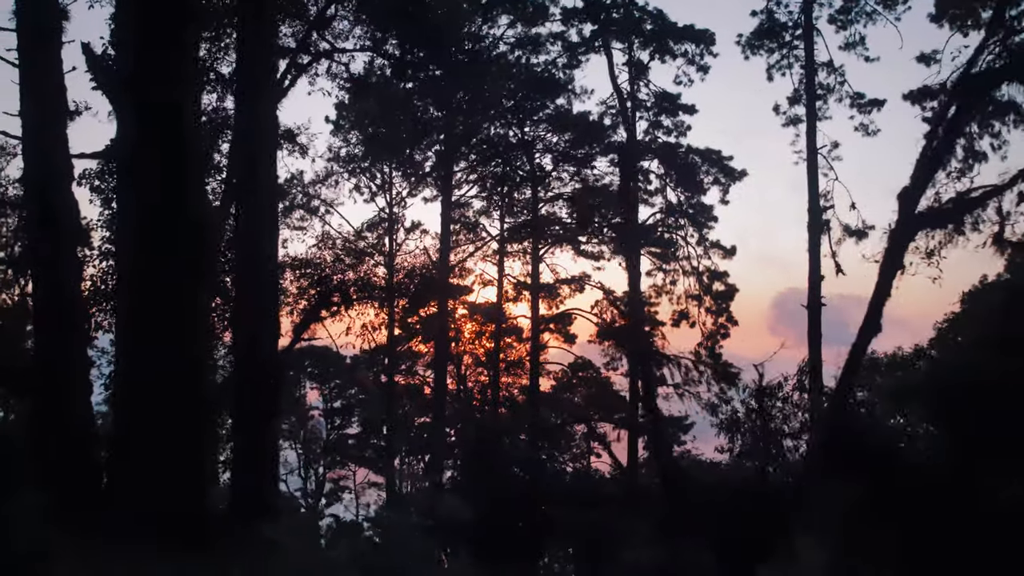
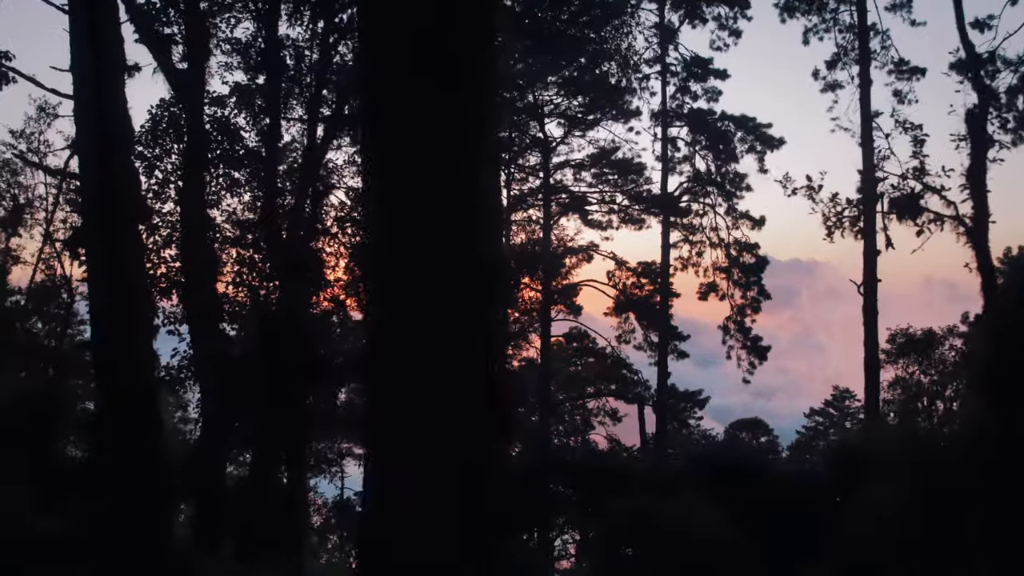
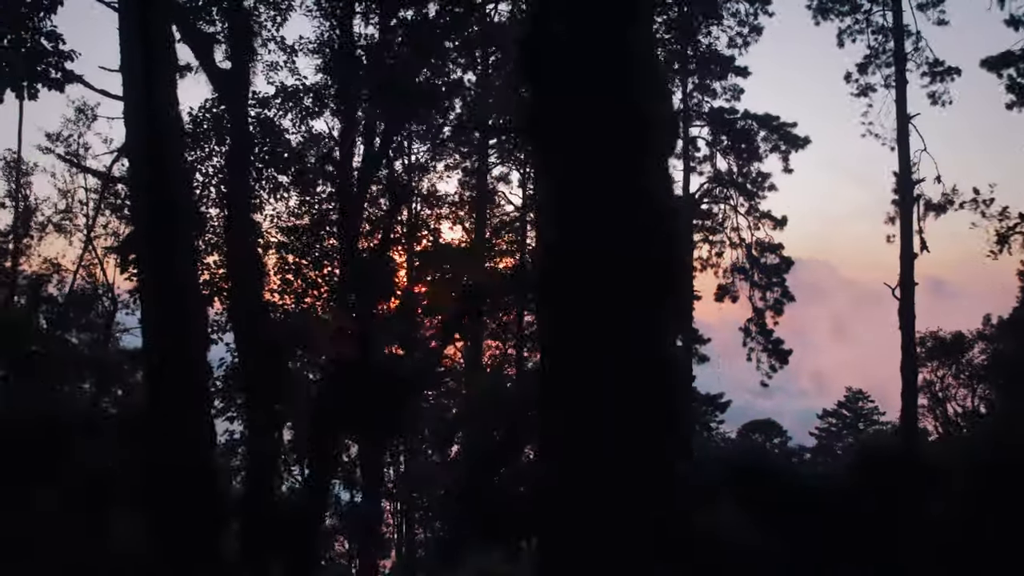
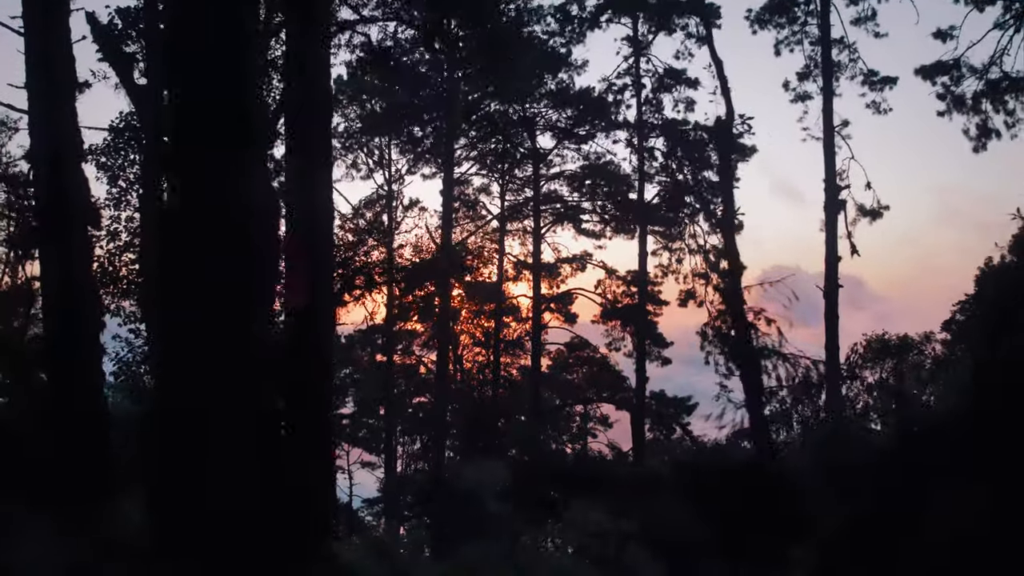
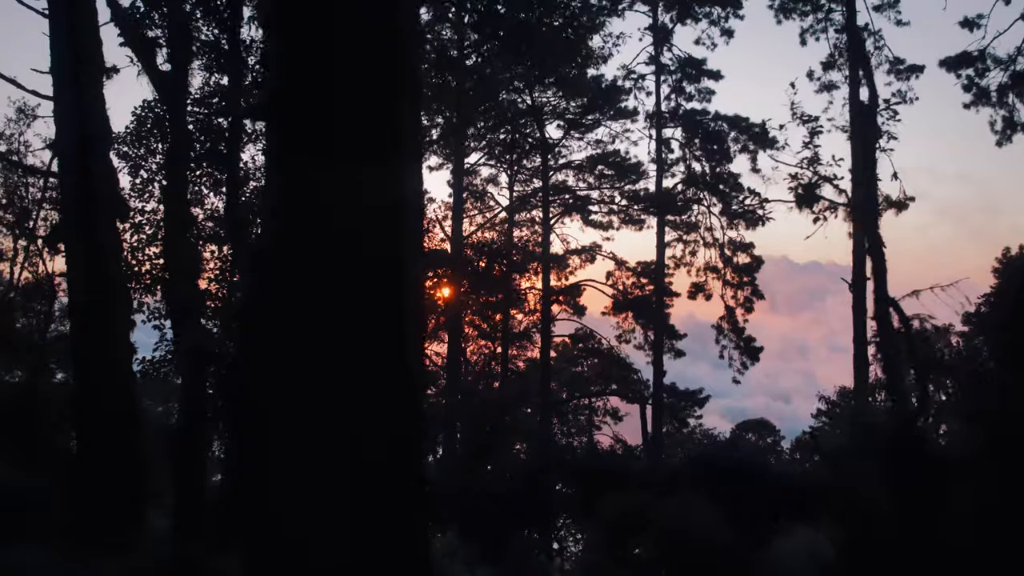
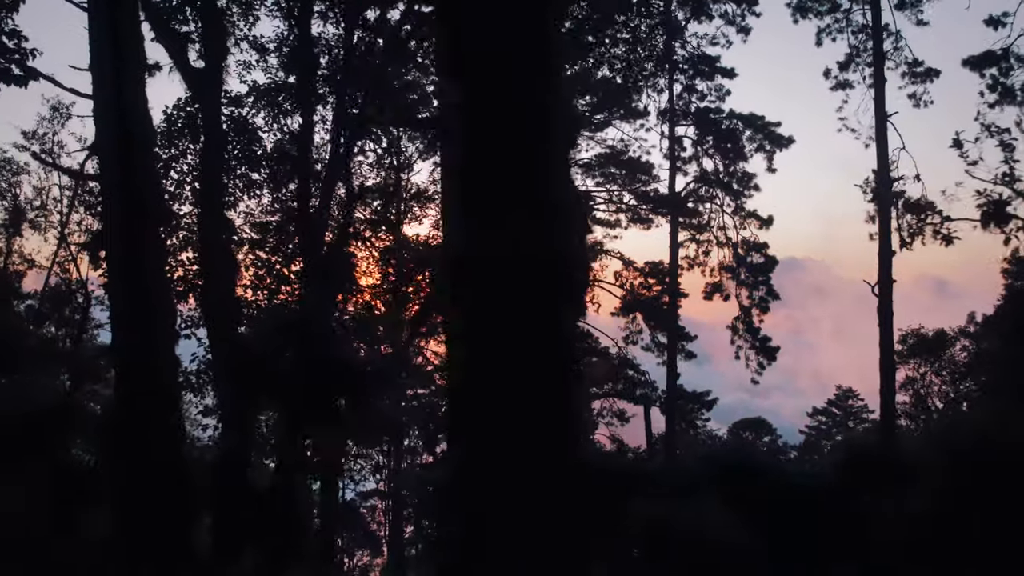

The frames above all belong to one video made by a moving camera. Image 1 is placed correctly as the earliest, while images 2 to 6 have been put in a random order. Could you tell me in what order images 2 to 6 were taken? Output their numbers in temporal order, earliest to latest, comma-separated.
4, 5, 2, 6, 3
